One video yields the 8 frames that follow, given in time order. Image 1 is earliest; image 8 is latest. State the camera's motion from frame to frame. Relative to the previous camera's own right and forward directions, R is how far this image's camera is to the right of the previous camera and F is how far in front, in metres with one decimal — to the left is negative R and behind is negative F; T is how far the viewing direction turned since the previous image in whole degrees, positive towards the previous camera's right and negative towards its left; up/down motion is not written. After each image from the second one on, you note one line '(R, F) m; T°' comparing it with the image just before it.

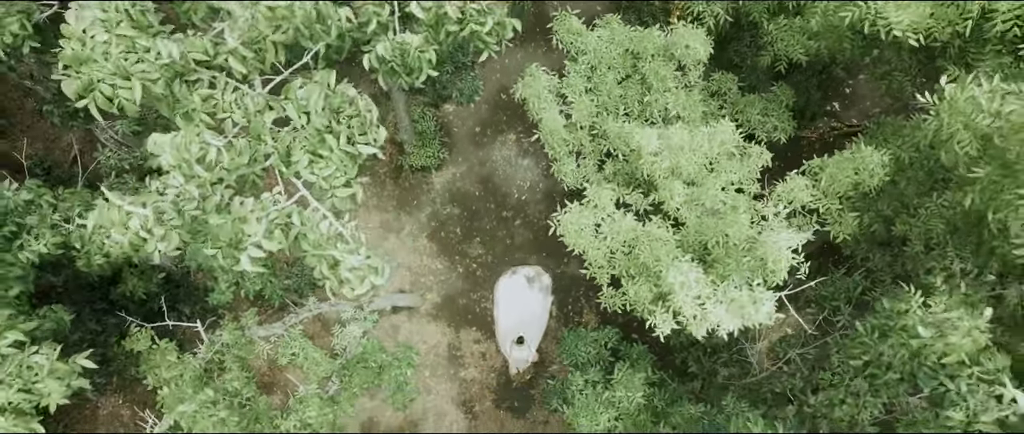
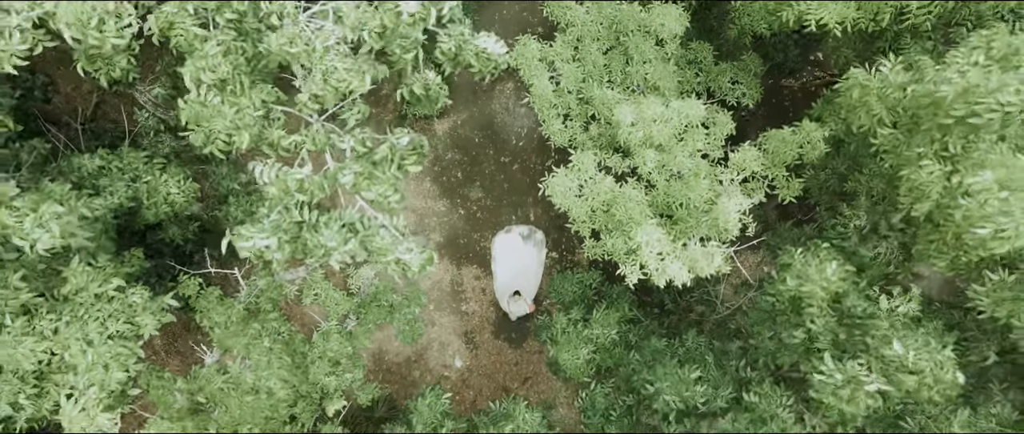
(+0.1, -1.2) m; 0°
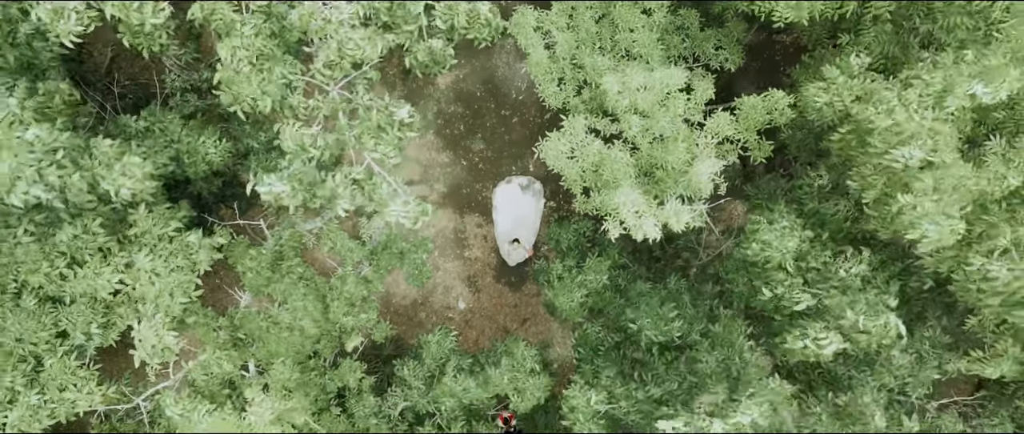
(0.0, -1.1) m; 0°
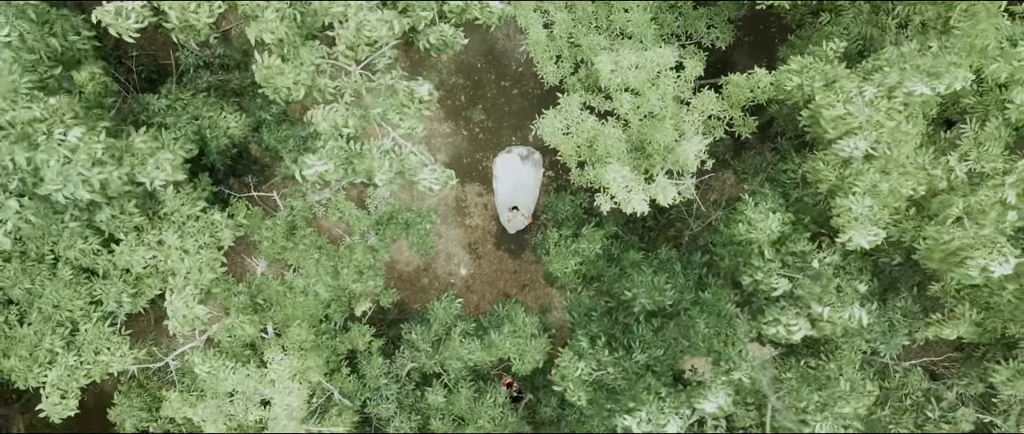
(0.0, -0.6) m; 0°
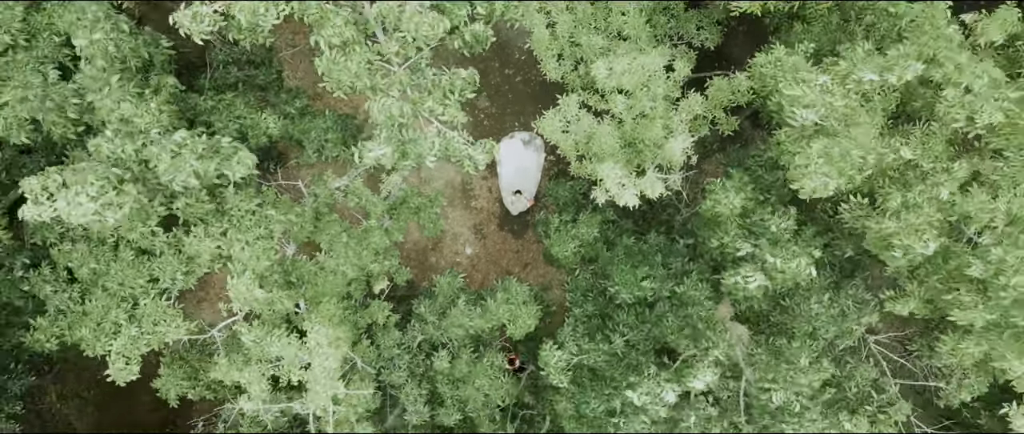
(-0.1, -1.2) m; 0°
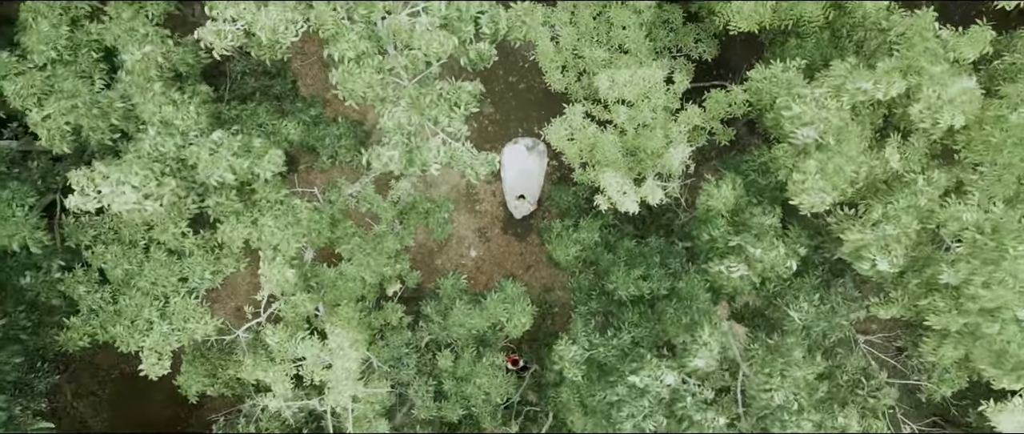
(-0.1, -0.6) m; 0°
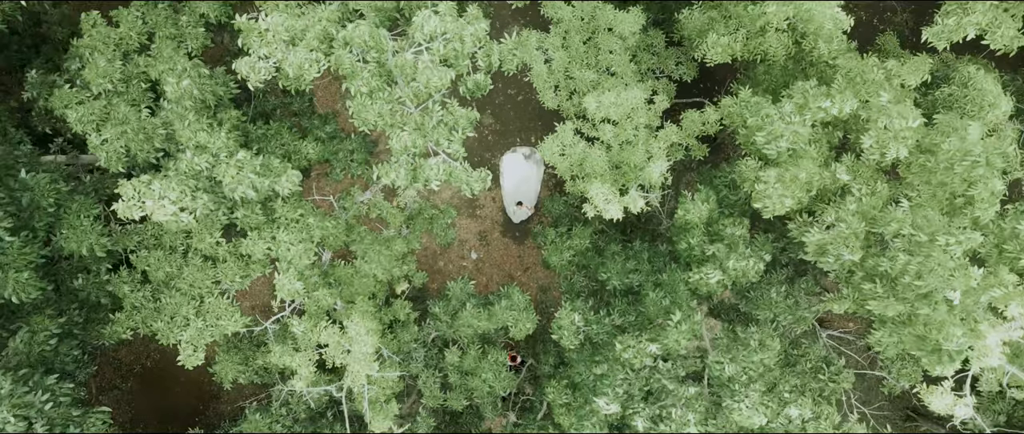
(+0.1, -1.5) m; 0°
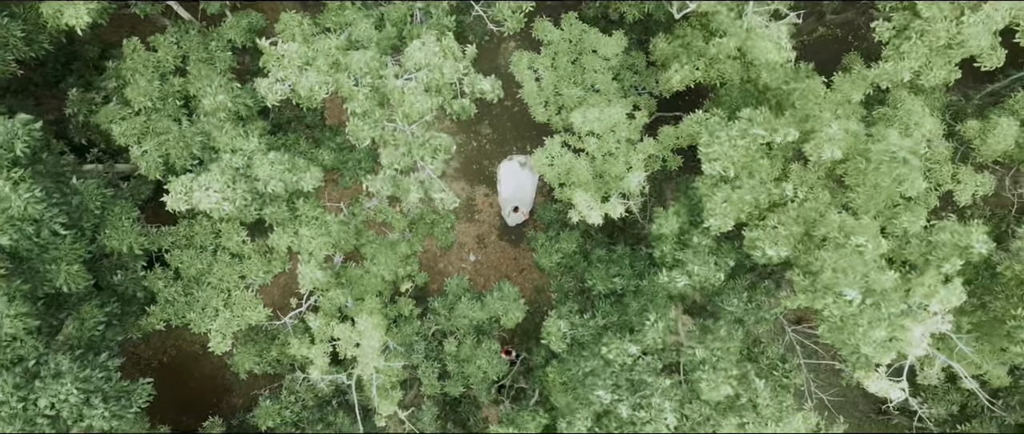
(+0.1, -1.5) m; 0°
